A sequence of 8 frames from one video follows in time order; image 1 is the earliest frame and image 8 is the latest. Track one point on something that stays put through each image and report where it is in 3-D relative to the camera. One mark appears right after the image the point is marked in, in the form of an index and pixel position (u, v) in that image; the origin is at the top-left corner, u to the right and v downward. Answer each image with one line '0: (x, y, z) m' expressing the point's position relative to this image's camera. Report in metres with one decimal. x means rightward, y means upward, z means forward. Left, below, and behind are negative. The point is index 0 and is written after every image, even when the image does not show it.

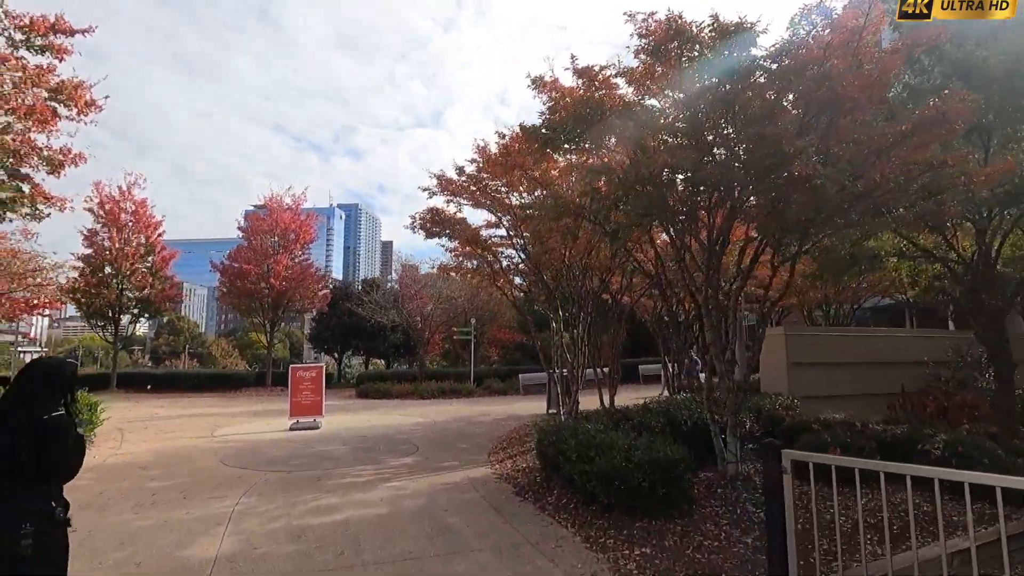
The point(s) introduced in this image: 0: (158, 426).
0: (-8.1, -3.2, +12.3) m
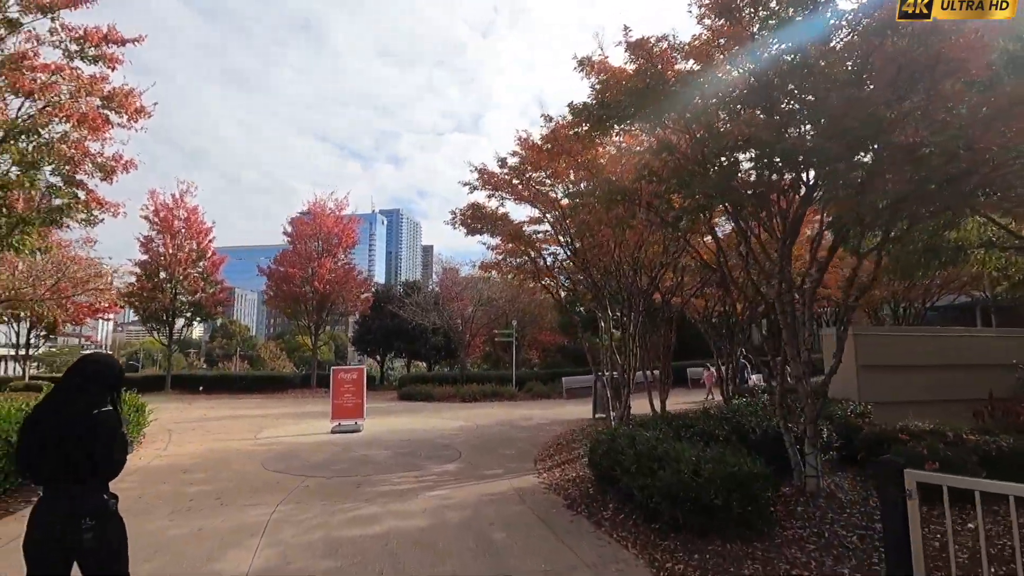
0: (-7.1, -3.2, +12.4) m
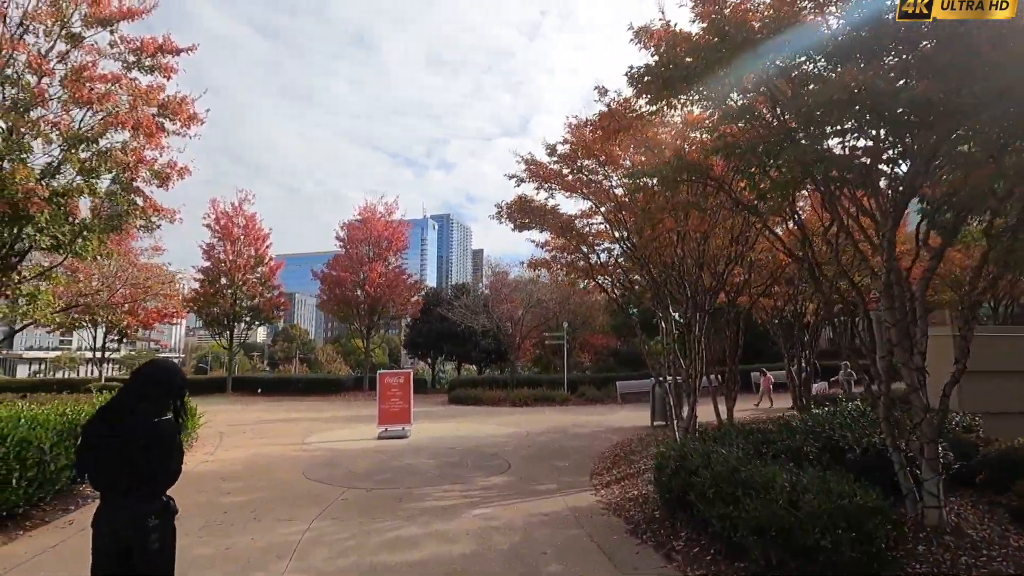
0: (-5.9, -3.3, +12.4) m
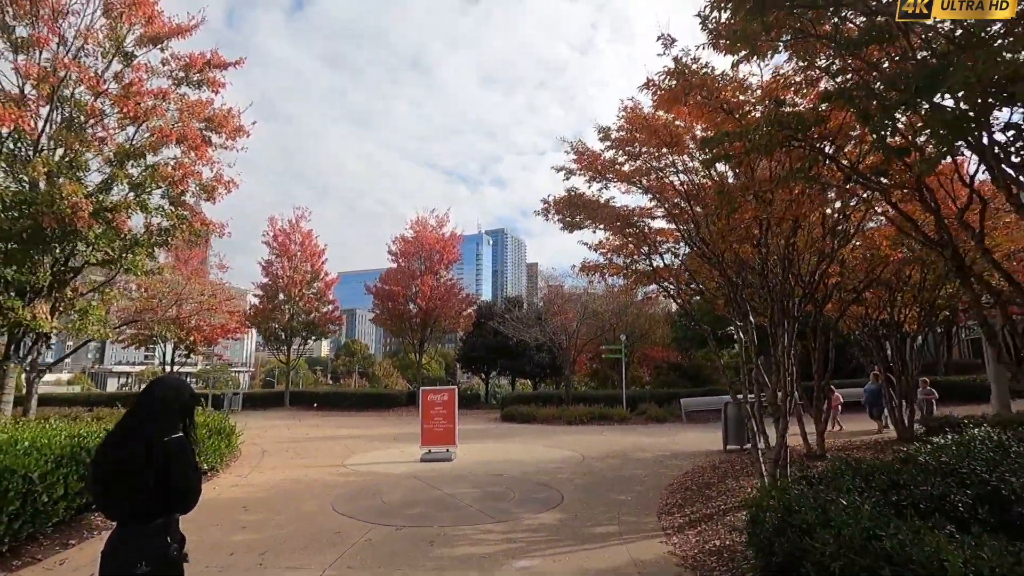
0: (-4.7, -3.6, +11.9) m
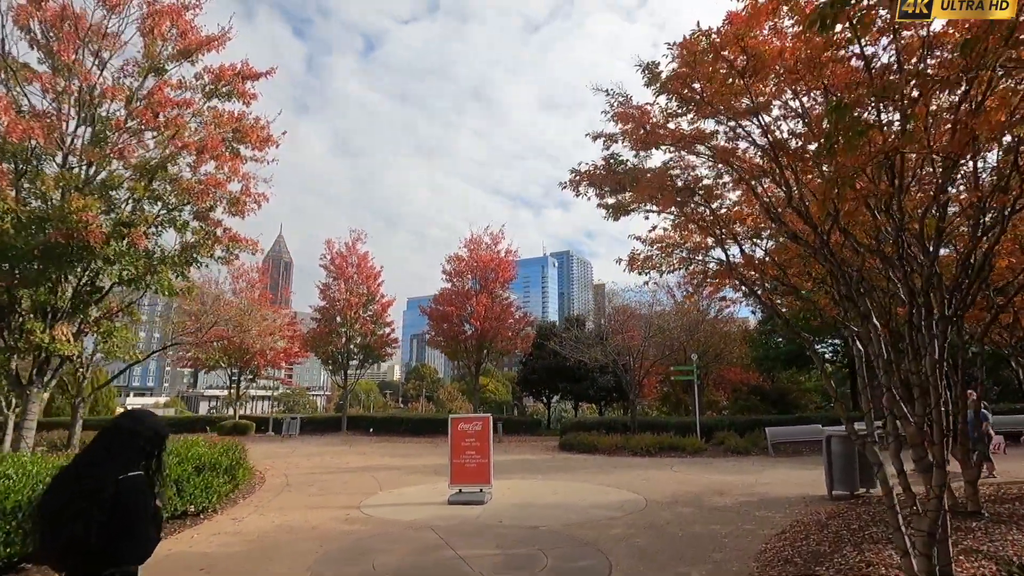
0: (-3.7, -3.9, +10.8) m
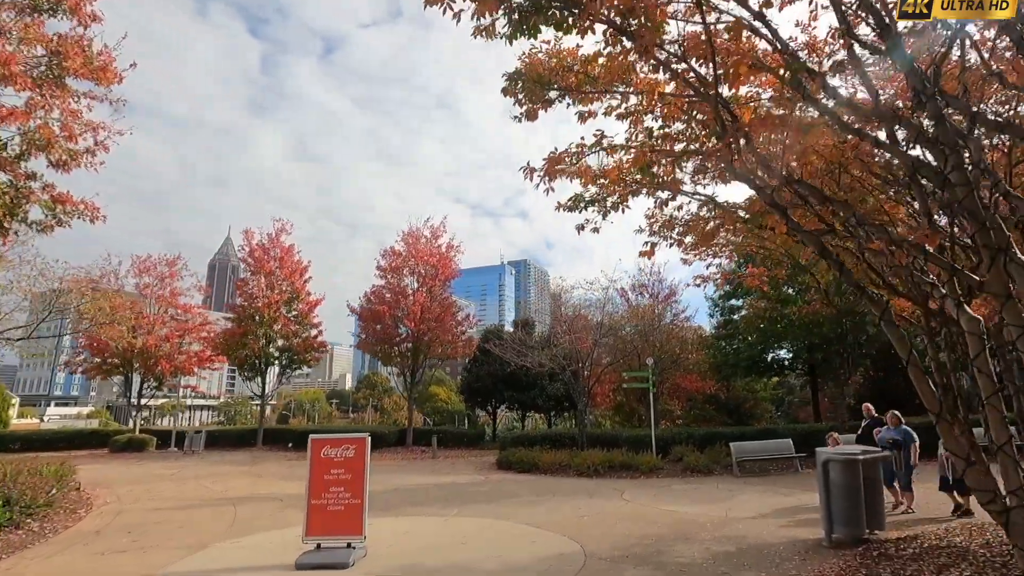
0: (-5.2, -3.5, +7.8) m
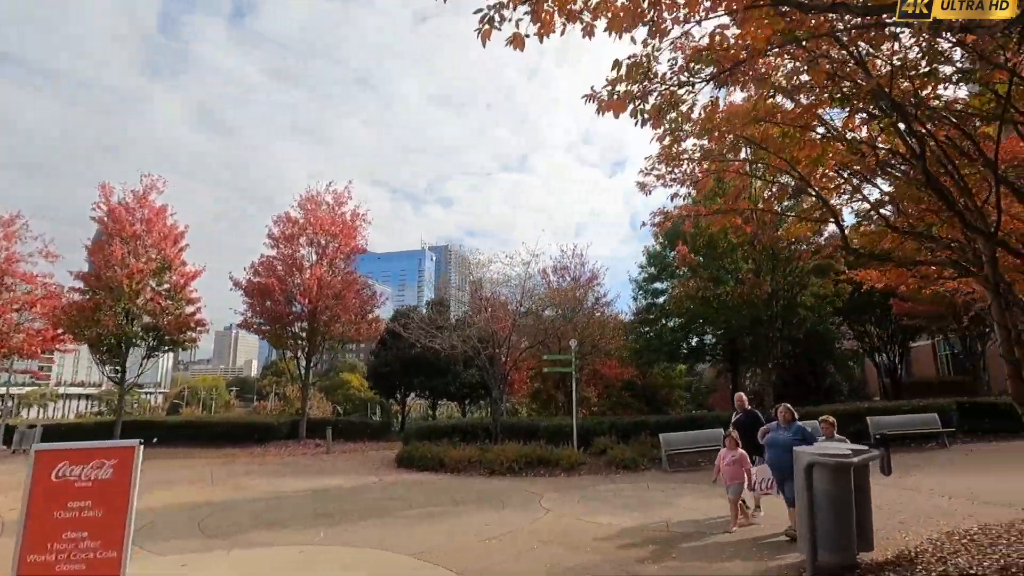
0: (-6.4, -2.8, +4.9) m
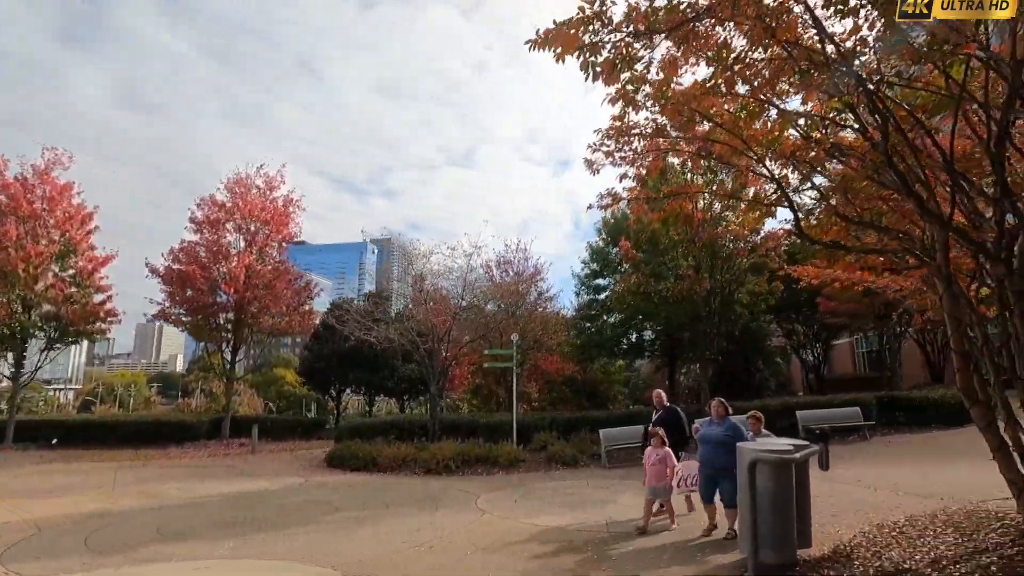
0: (-7.0, -2.5, +3.8) m
